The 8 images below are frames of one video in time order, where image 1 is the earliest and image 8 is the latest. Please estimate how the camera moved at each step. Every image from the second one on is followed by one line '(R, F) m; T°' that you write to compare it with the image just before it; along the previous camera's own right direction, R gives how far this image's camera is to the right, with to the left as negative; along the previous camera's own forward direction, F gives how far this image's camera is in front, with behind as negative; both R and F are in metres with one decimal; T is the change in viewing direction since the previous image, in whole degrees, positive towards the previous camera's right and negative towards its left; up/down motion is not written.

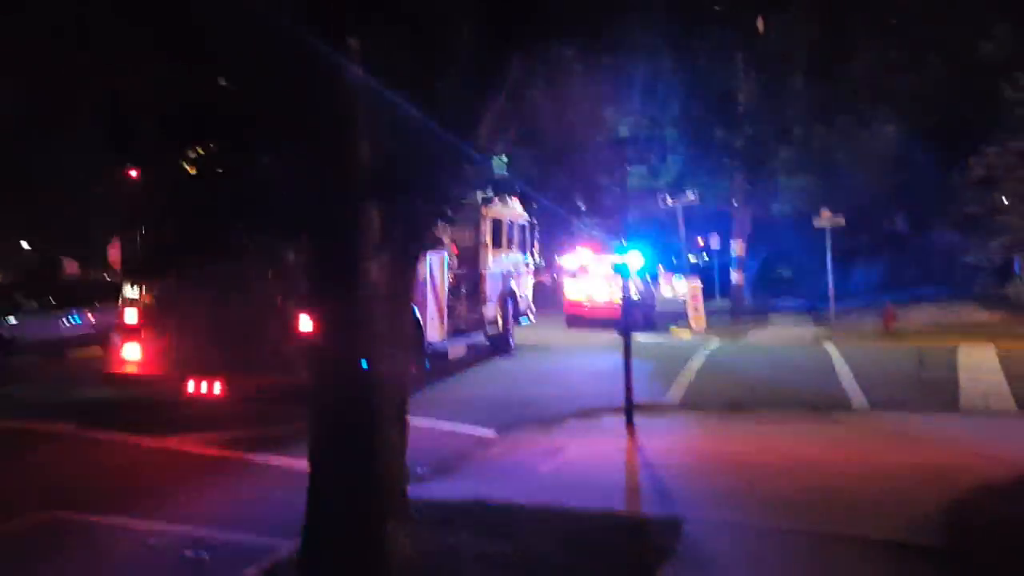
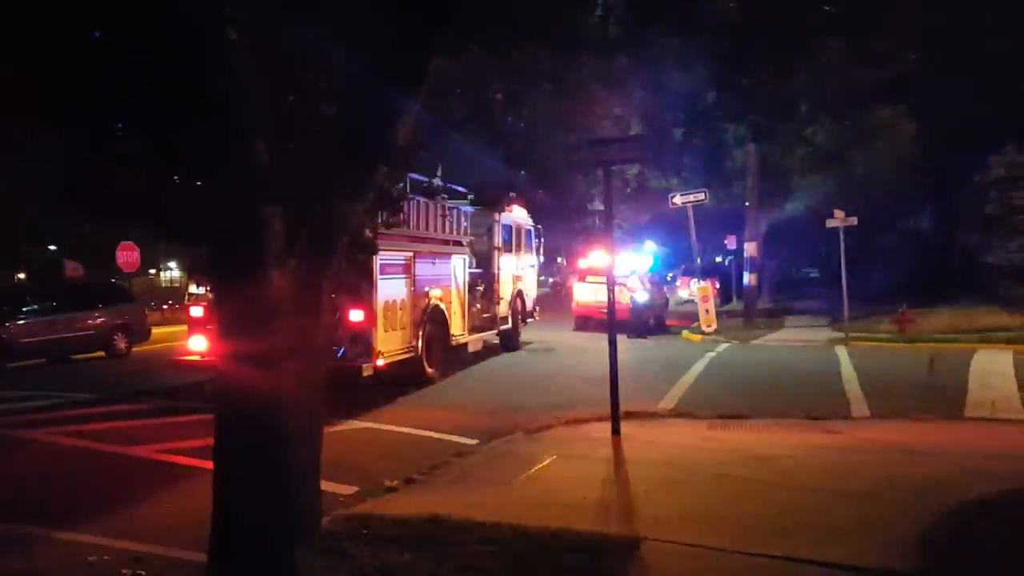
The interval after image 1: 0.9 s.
(+0.6, +0.3) m; -2°
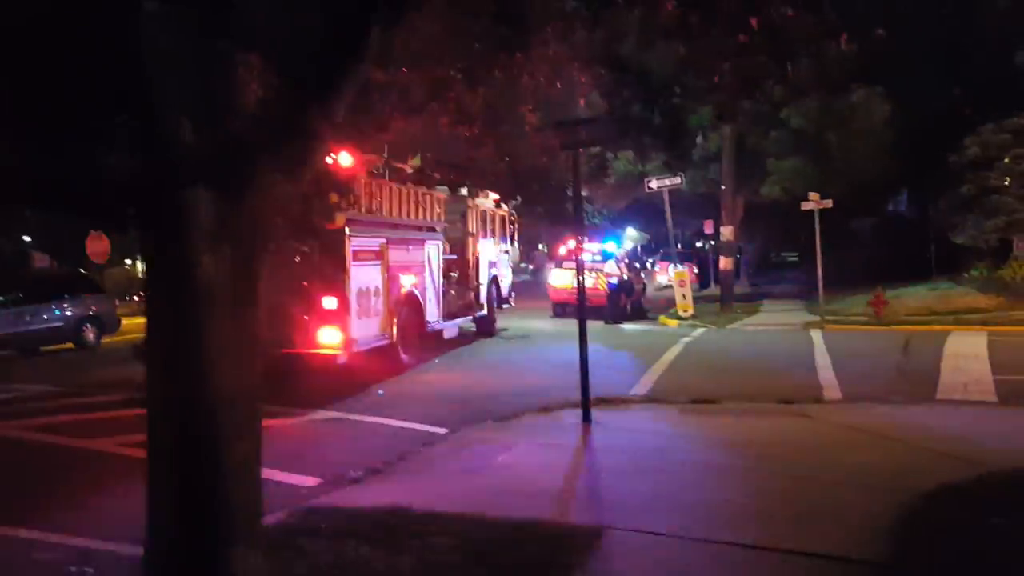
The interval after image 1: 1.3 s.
(+0.2, +0.1) m; +1°
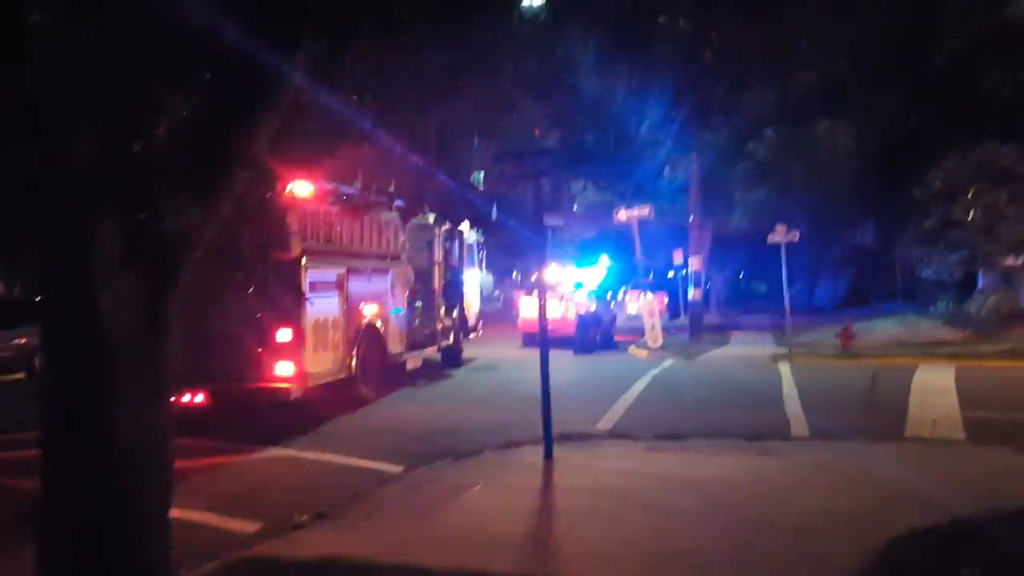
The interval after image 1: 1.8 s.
(+0.2, +0.3) m; +2°
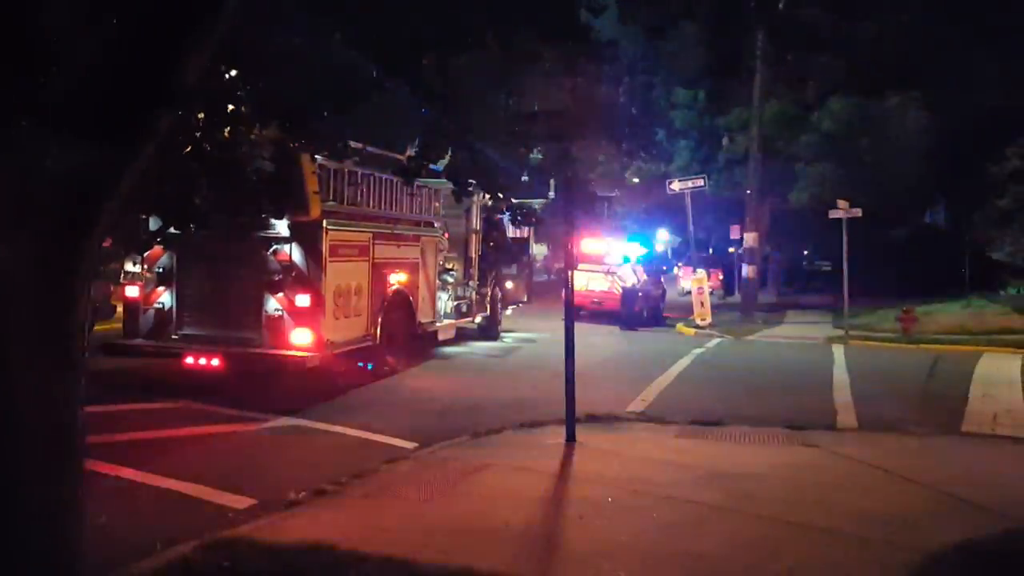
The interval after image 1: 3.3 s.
(+0.4, +0.7) m; -4°
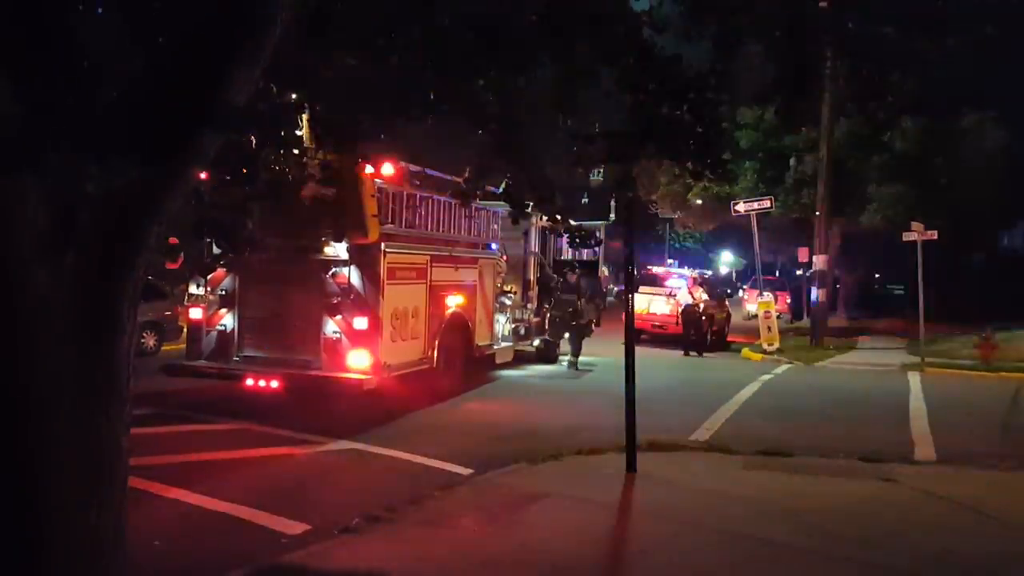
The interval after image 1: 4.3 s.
(0.0, +0.2) m; -4°
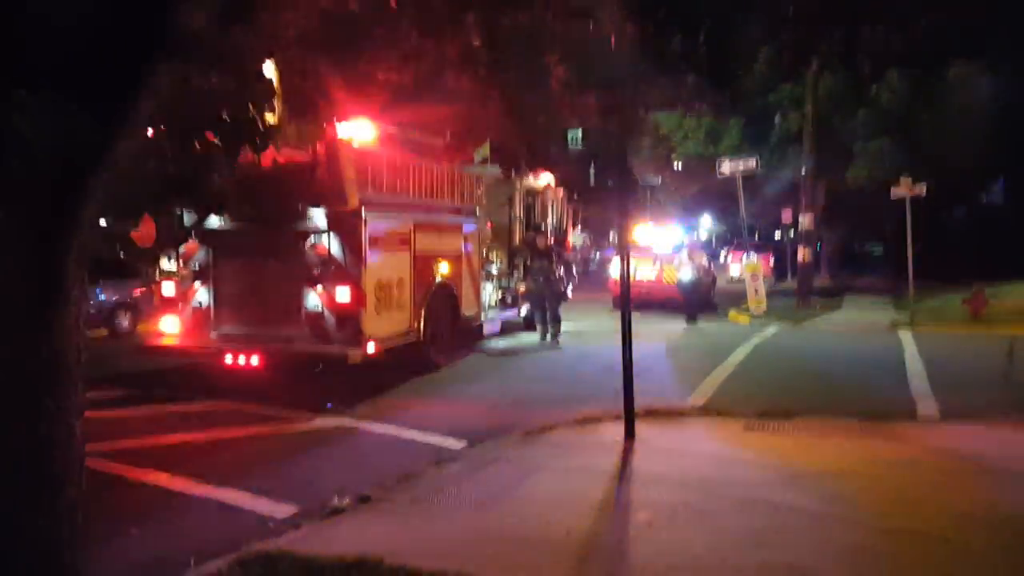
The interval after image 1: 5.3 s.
(-0.1, +0.4) m; +1°
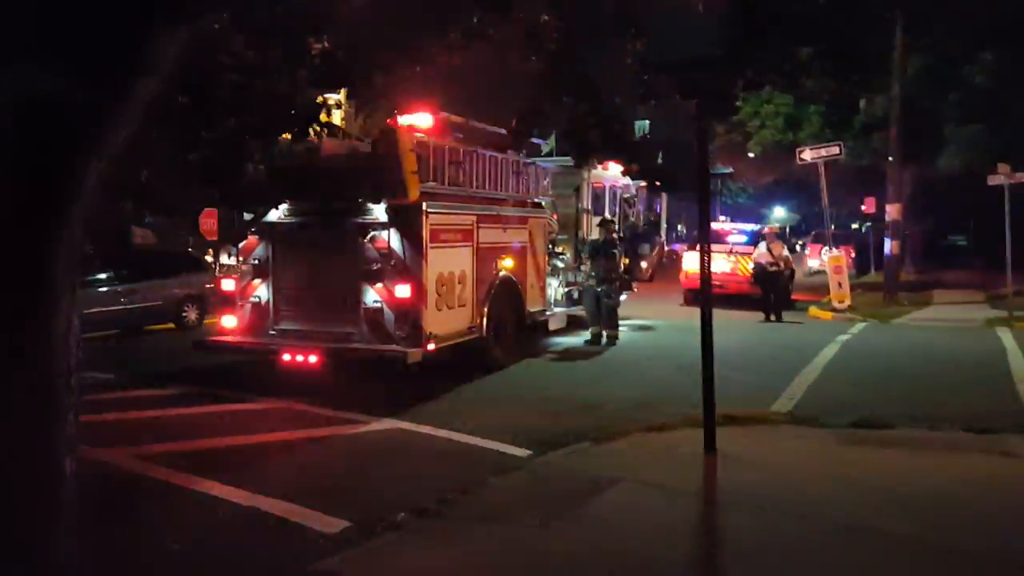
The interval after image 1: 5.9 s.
(0.0, +0.6) m; -4°
